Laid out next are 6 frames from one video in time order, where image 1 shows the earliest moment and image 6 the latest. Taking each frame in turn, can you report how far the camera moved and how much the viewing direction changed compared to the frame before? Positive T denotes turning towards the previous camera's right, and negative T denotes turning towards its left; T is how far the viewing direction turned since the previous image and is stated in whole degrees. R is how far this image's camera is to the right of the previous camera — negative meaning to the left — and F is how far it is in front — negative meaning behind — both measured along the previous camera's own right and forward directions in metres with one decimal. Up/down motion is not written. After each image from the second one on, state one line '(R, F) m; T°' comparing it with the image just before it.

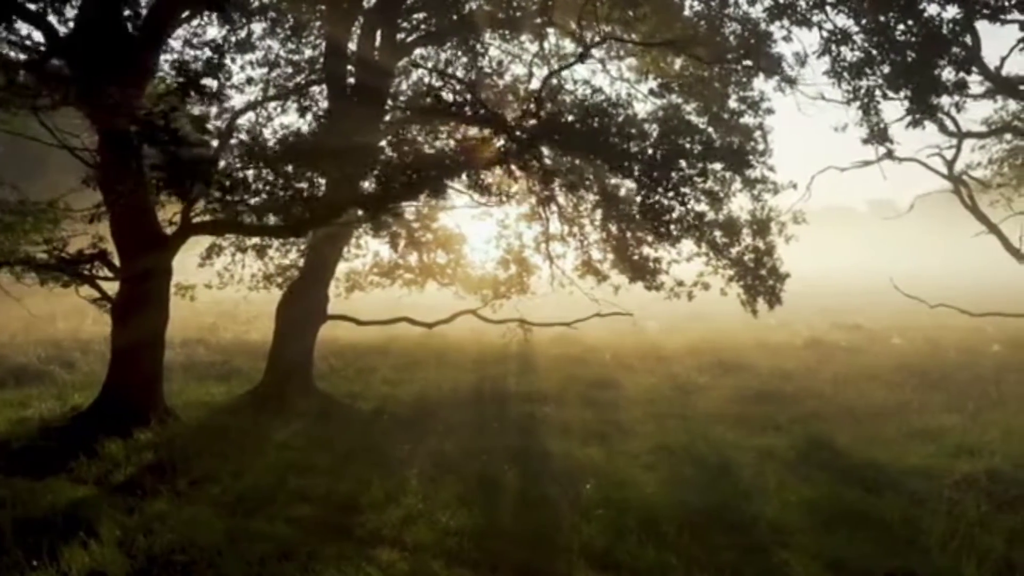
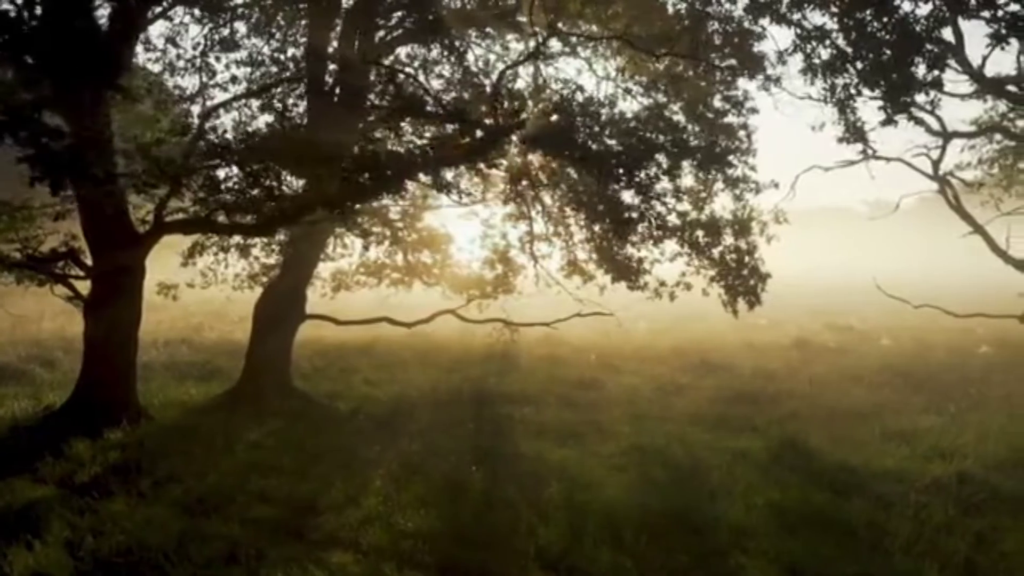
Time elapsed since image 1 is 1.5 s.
(+0.4, +0.1) m; 0°
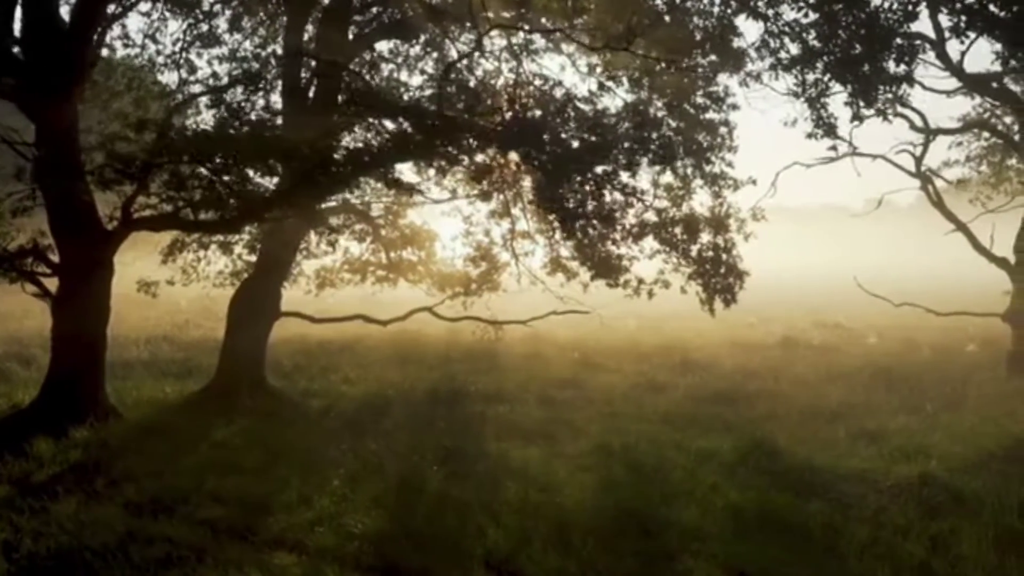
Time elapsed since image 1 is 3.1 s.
(+0.5, +0.1) m; 0°
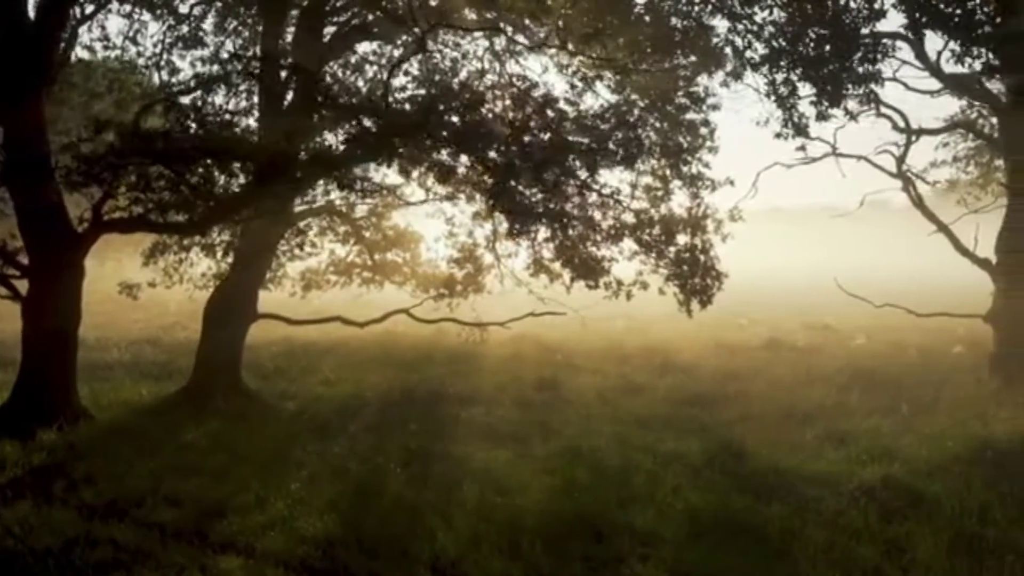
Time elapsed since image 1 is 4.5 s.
(+0.5, +0.1) m; 0°
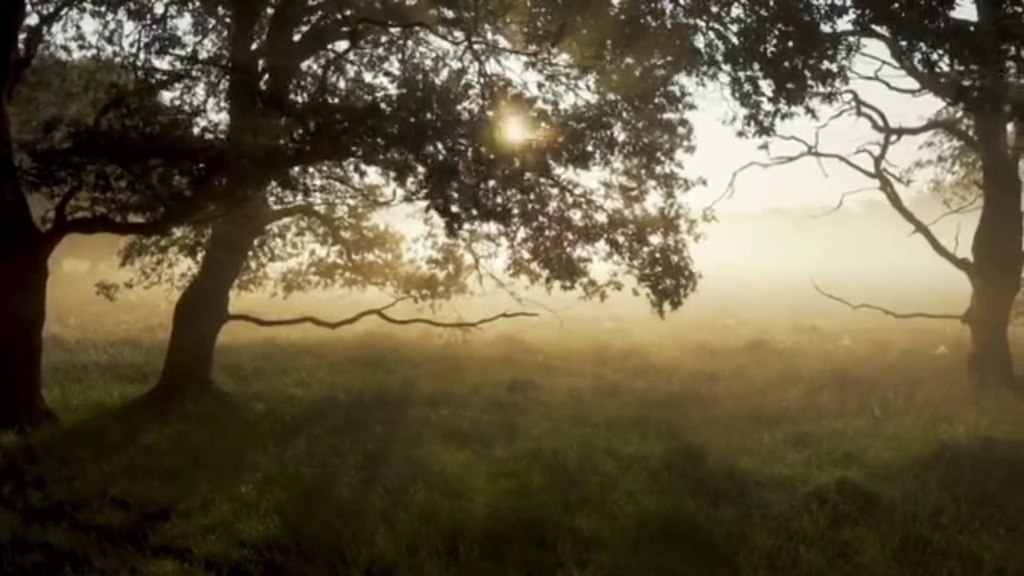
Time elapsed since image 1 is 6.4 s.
(+0.6, +0.1) m; 0°
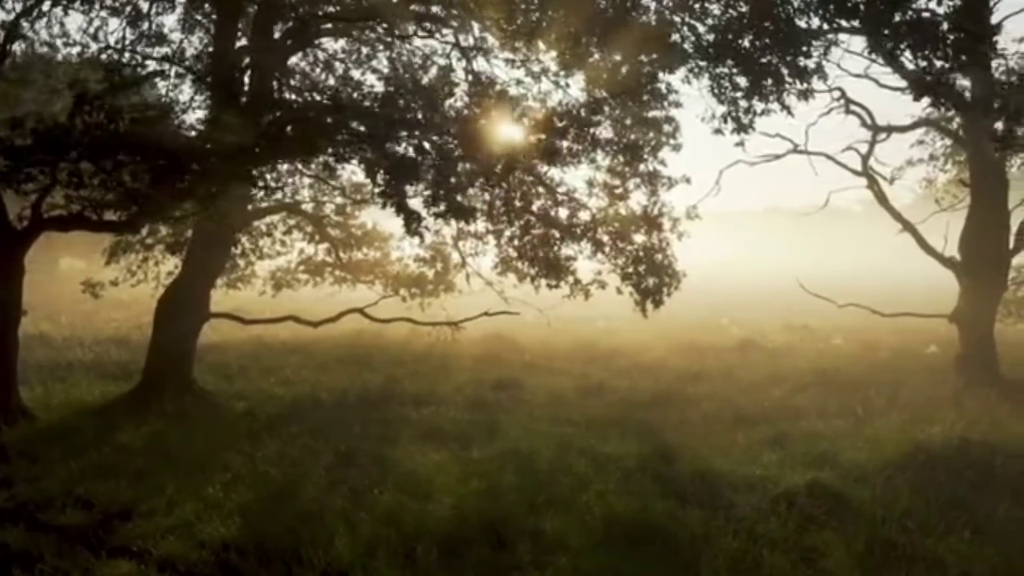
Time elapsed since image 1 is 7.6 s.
(+0.4, +0.1) m; 0°
